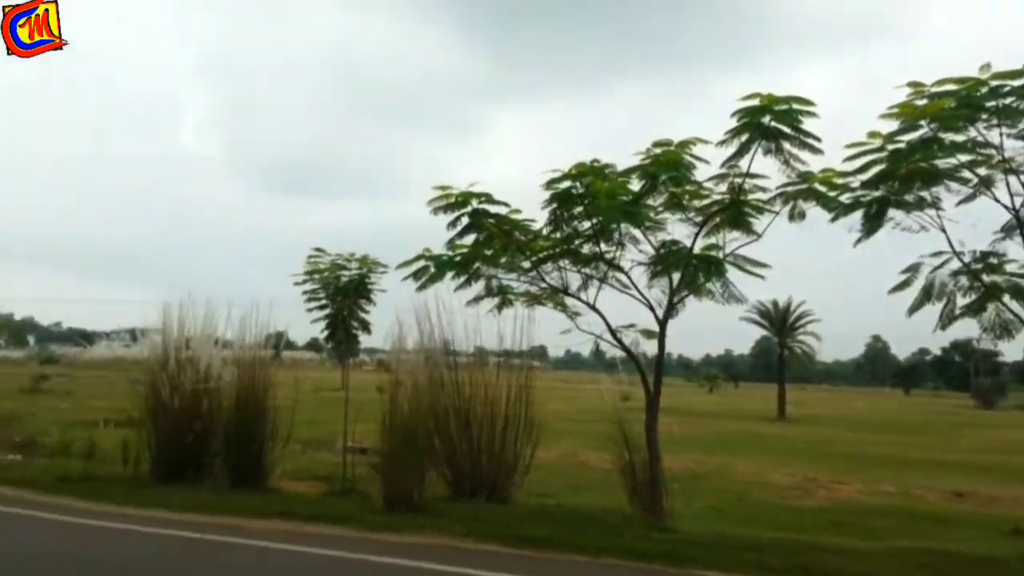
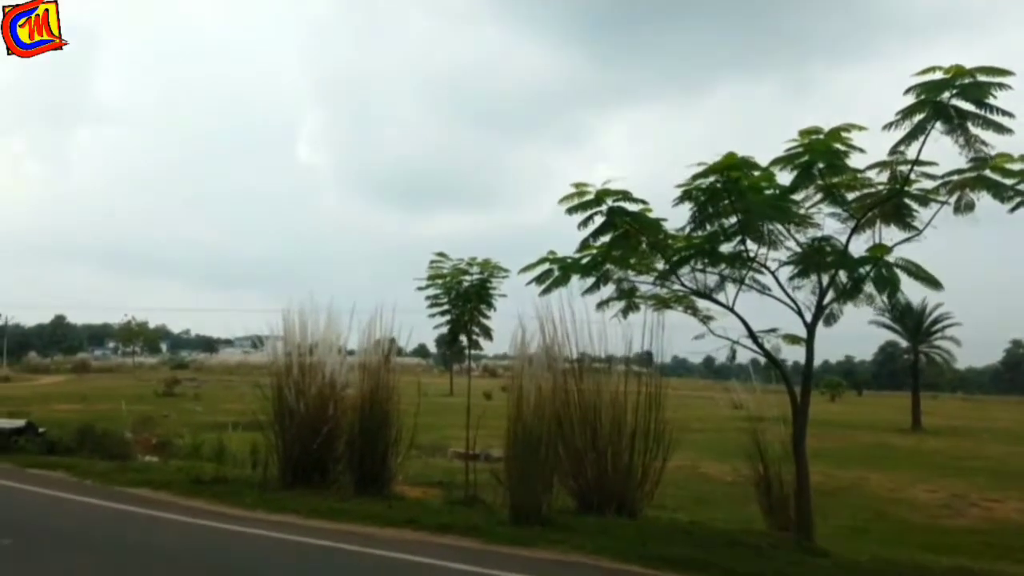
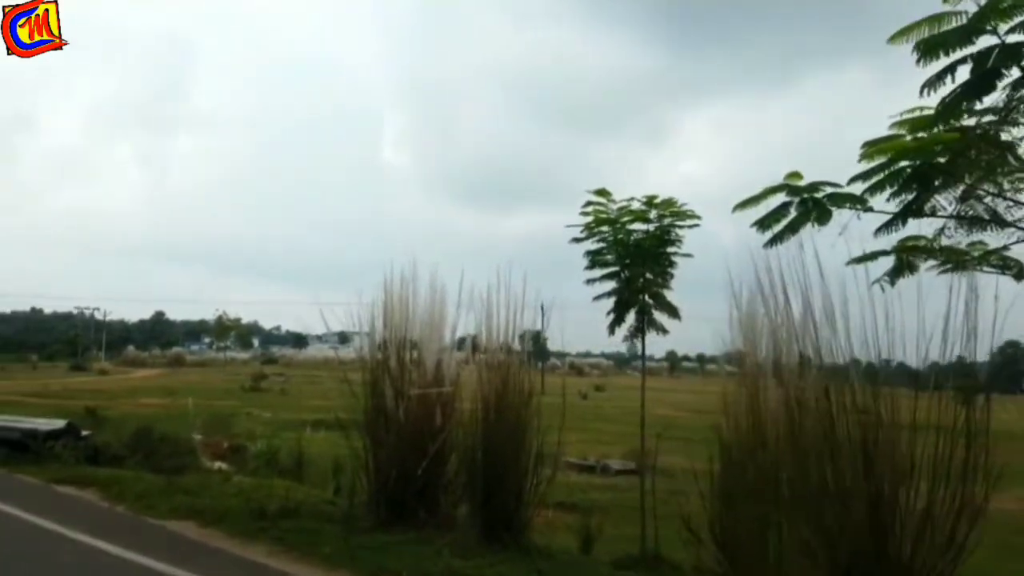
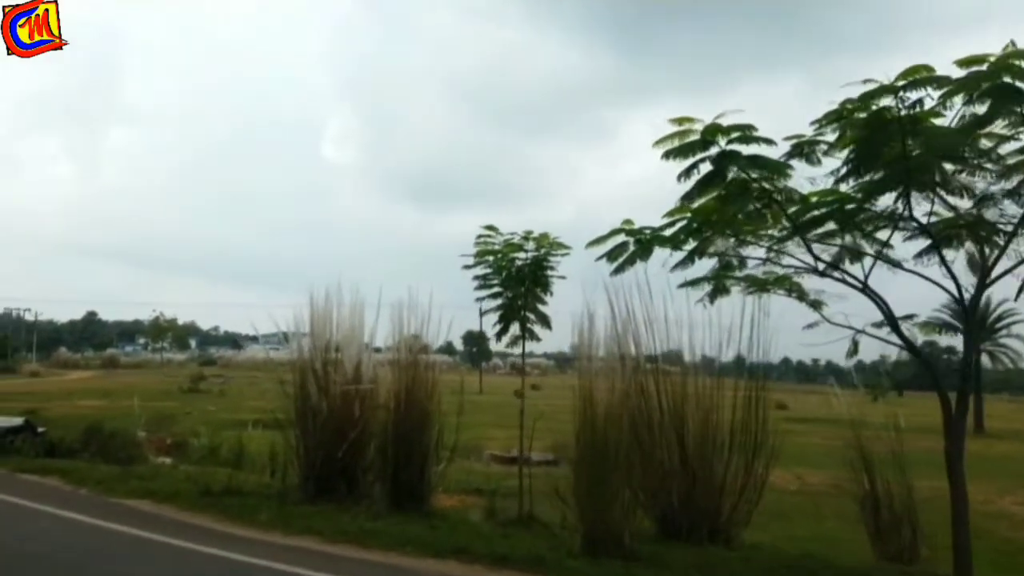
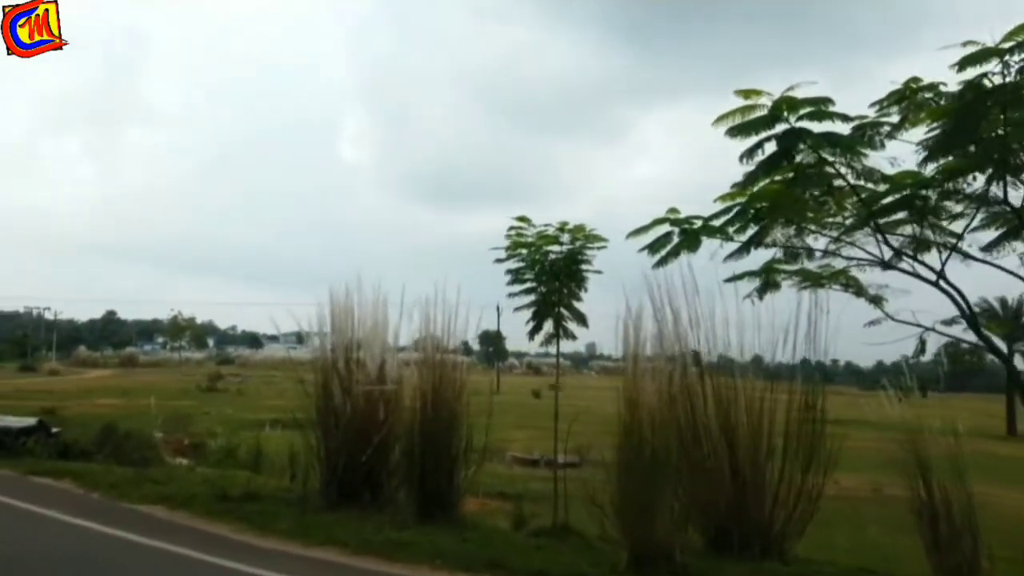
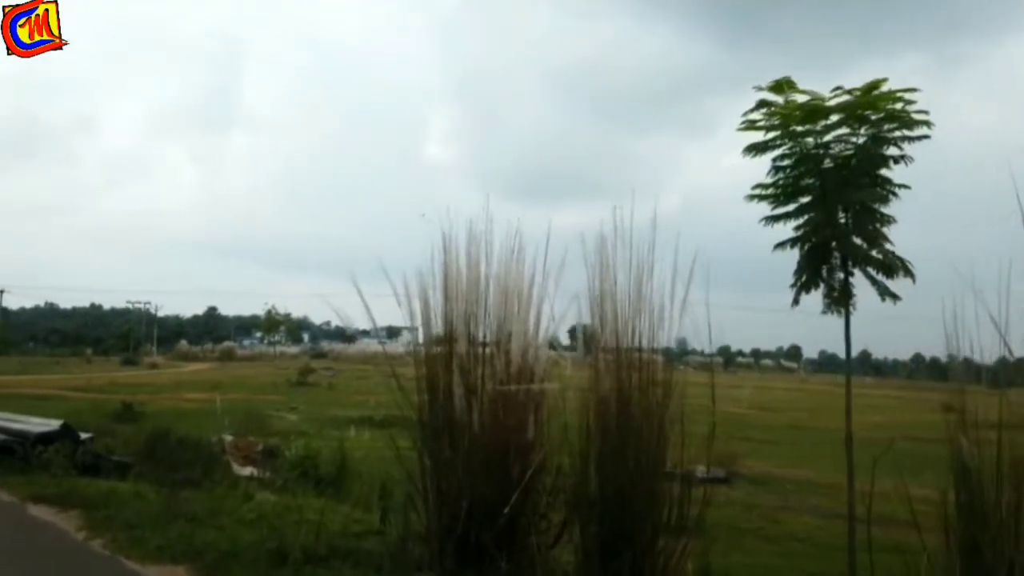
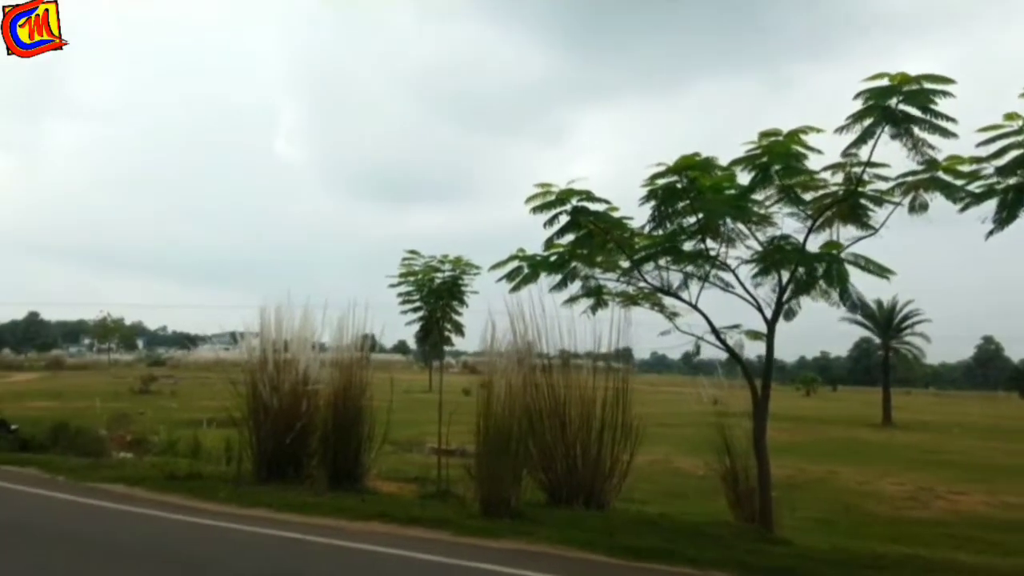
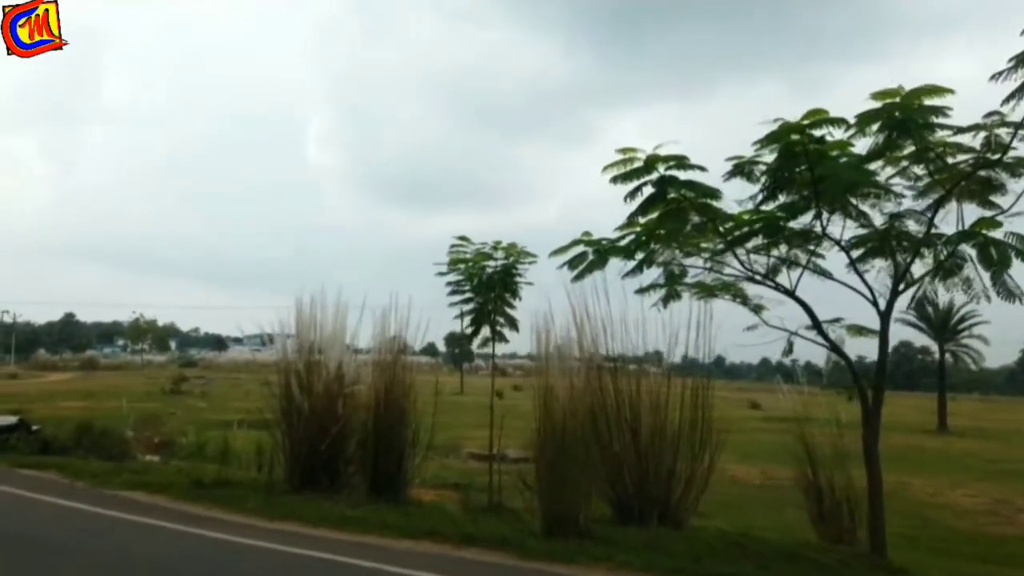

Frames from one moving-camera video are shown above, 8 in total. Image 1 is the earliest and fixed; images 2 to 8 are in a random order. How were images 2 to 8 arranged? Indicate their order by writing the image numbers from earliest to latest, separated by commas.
7, 2, 8, 4, 5, 3, 6
